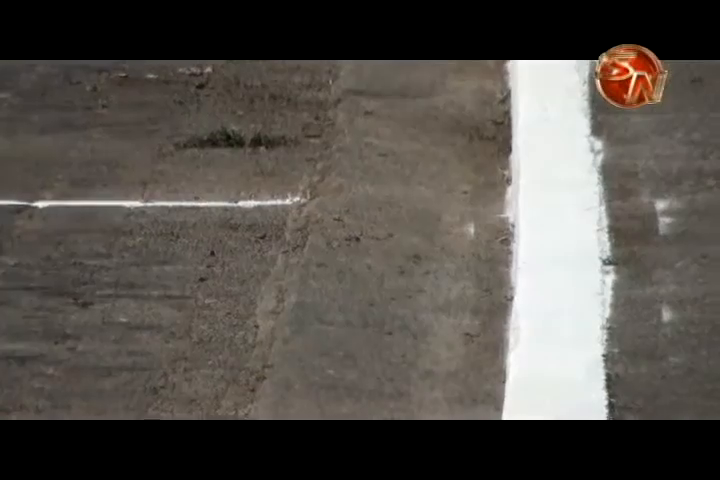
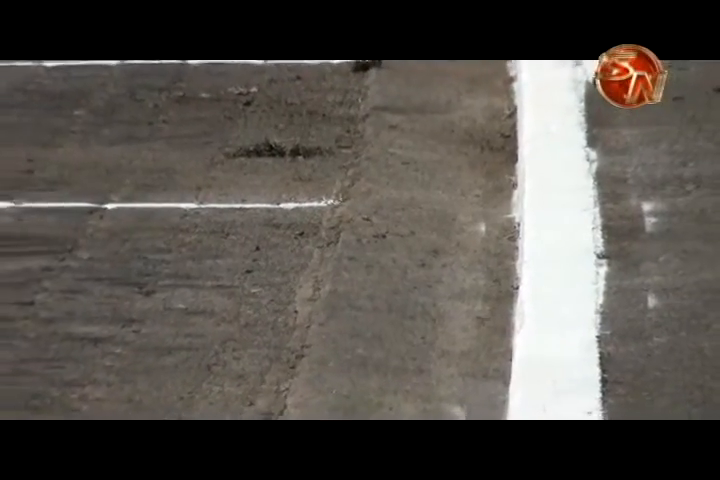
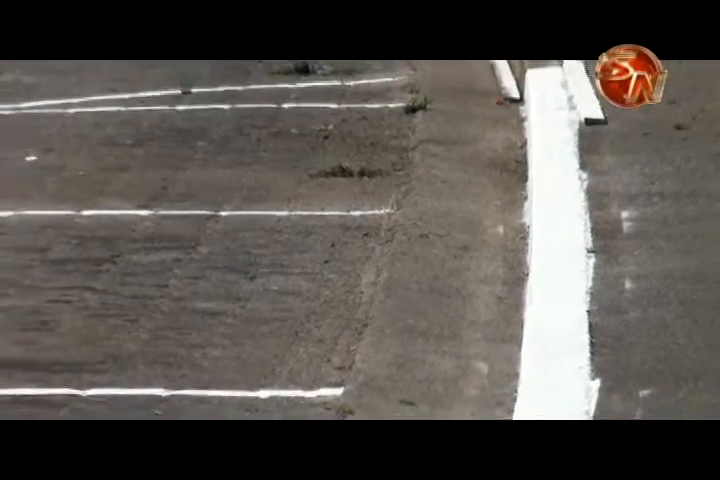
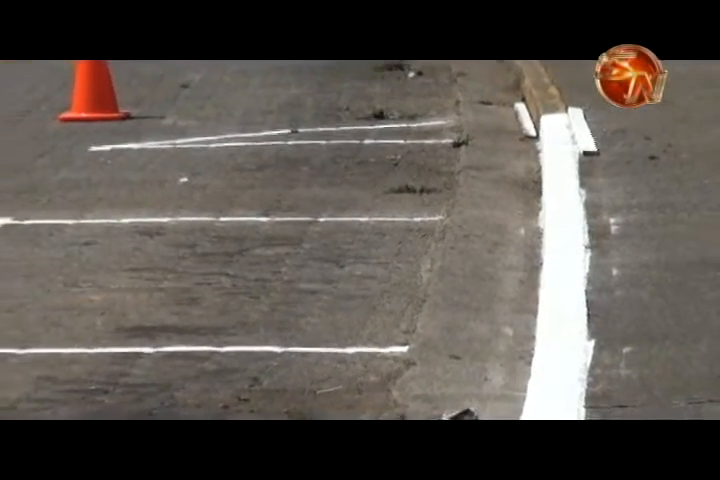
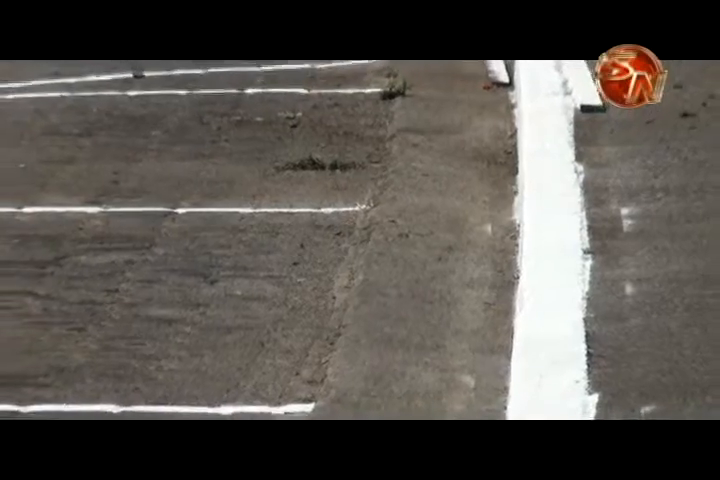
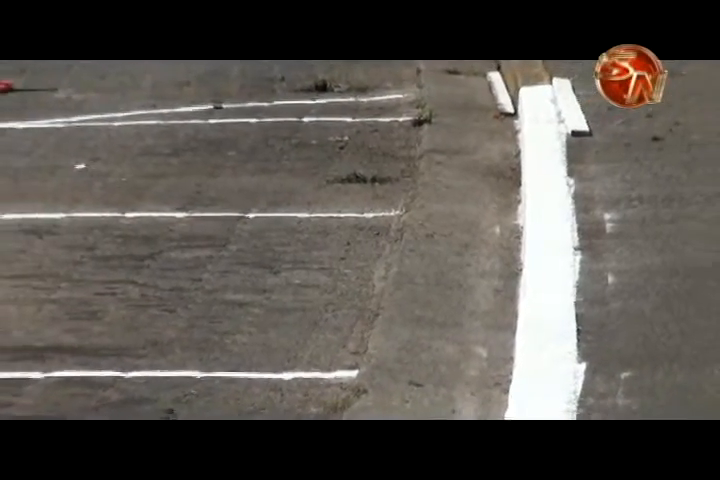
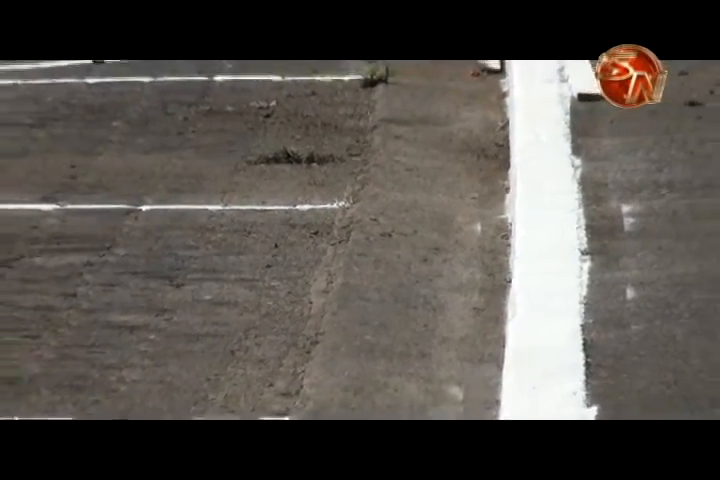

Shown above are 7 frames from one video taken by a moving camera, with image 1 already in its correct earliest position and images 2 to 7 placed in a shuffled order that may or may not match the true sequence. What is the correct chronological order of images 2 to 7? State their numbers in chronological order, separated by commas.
2, 7, 5, 3, 6, 4
